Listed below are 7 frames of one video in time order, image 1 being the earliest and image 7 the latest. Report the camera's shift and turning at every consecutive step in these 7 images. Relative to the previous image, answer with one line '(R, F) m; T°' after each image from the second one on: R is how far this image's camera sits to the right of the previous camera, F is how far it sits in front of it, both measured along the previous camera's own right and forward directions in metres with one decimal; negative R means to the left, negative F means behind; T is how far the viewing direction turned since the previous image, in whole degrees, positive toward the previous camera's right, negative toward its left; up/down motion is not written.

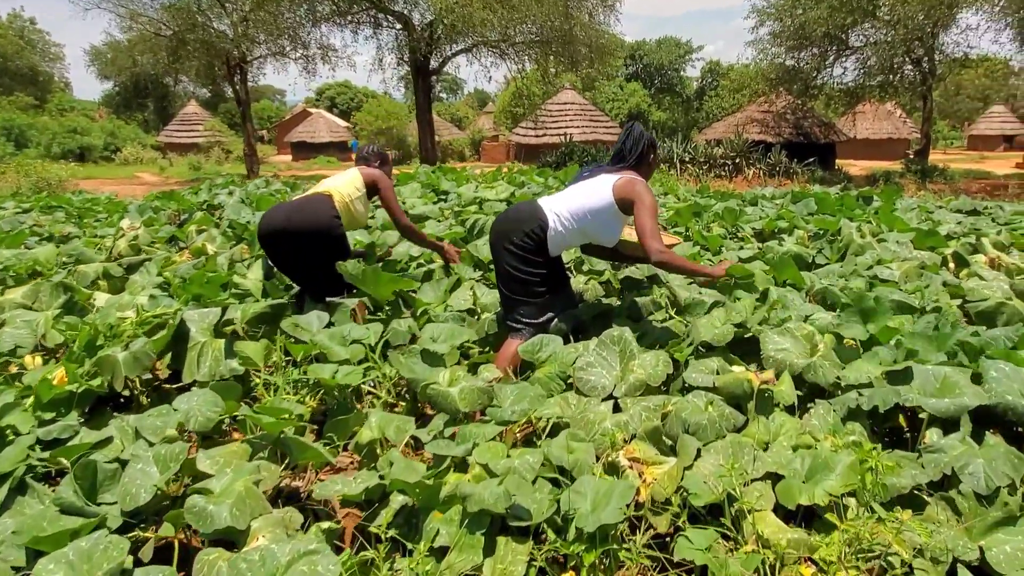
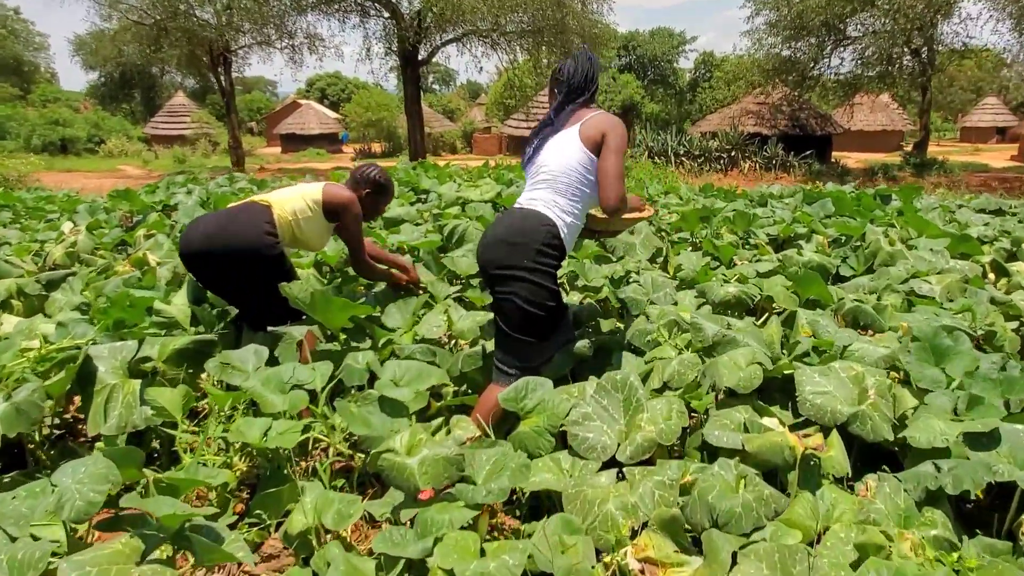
(+0.1, +0.7) m; +1°
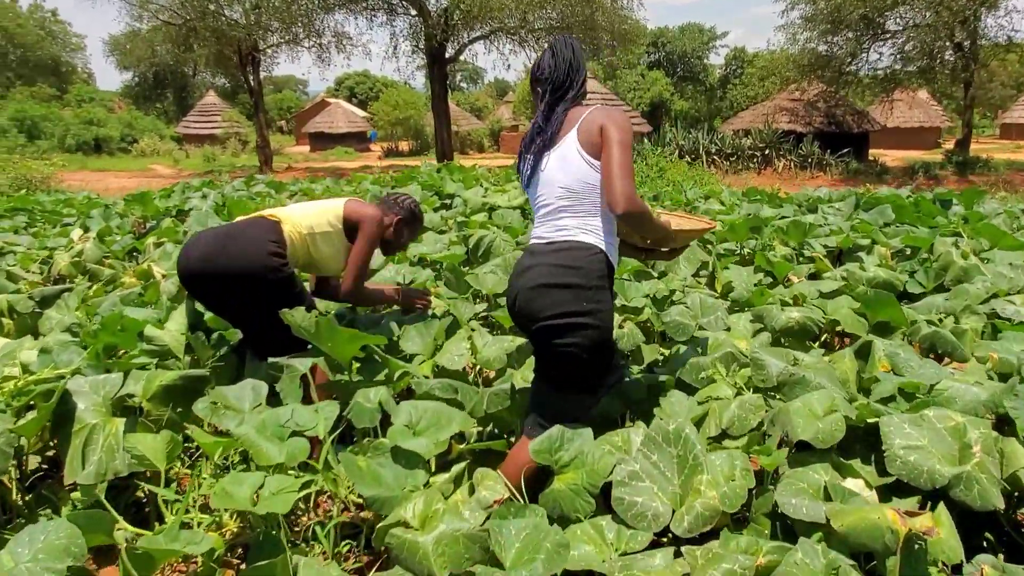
(0.0, +0.4) m; -2°
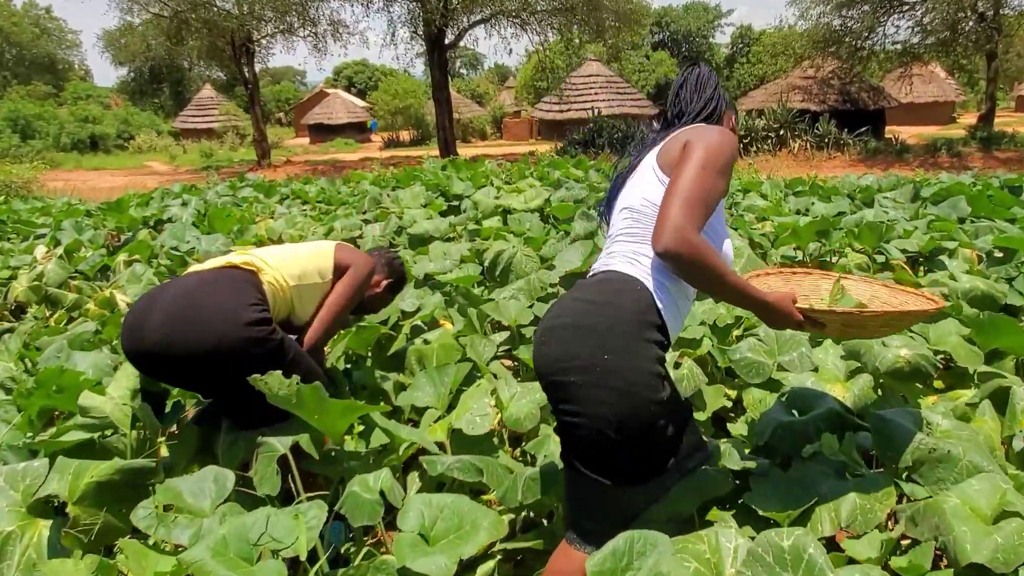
(-0.1, +0.7) m; 0°
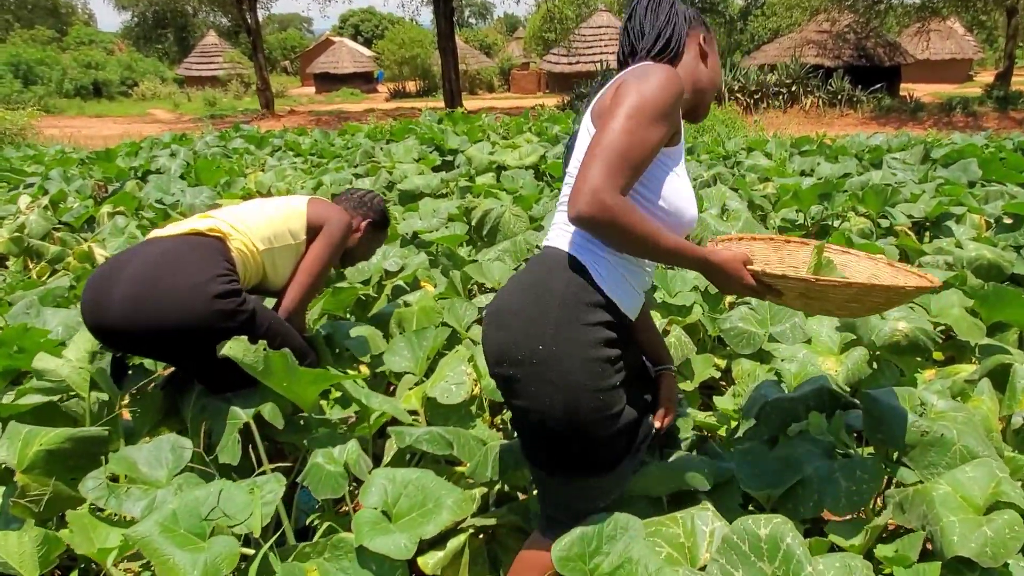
(+0.1, +0.1) m; 0°
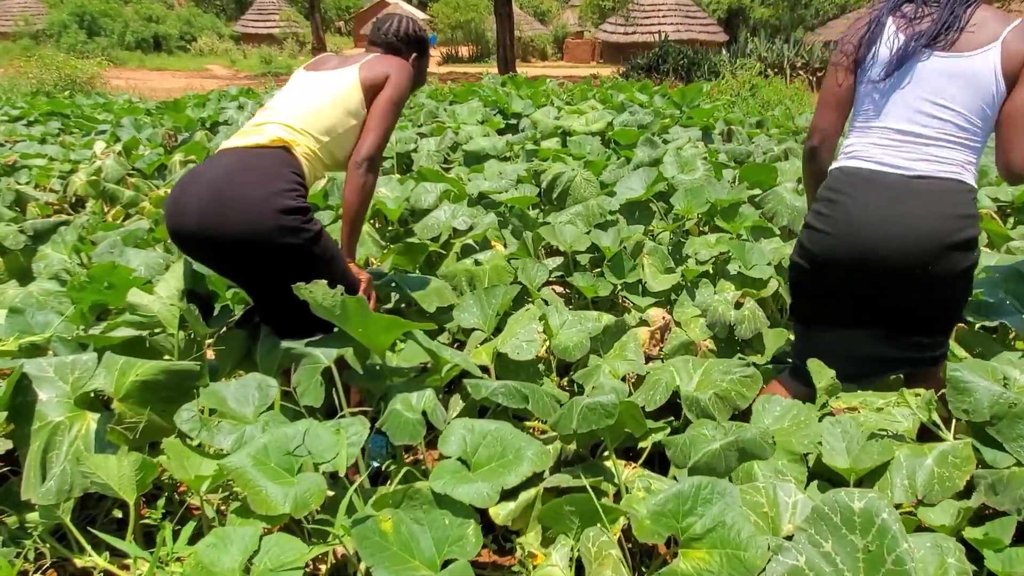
(-0.1, 0.0) m; -3°
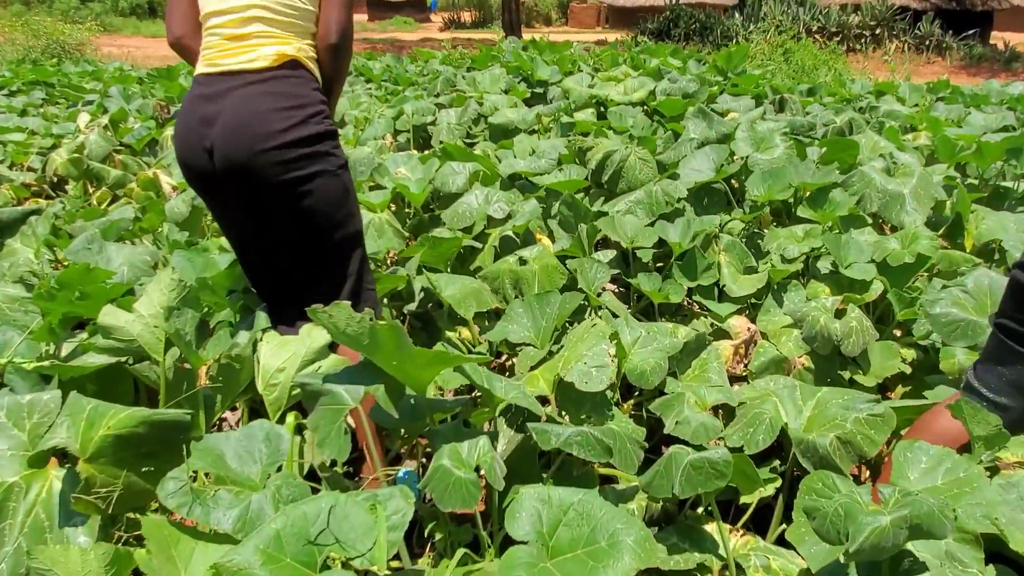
(-0.2, +0.5) m; 0°
